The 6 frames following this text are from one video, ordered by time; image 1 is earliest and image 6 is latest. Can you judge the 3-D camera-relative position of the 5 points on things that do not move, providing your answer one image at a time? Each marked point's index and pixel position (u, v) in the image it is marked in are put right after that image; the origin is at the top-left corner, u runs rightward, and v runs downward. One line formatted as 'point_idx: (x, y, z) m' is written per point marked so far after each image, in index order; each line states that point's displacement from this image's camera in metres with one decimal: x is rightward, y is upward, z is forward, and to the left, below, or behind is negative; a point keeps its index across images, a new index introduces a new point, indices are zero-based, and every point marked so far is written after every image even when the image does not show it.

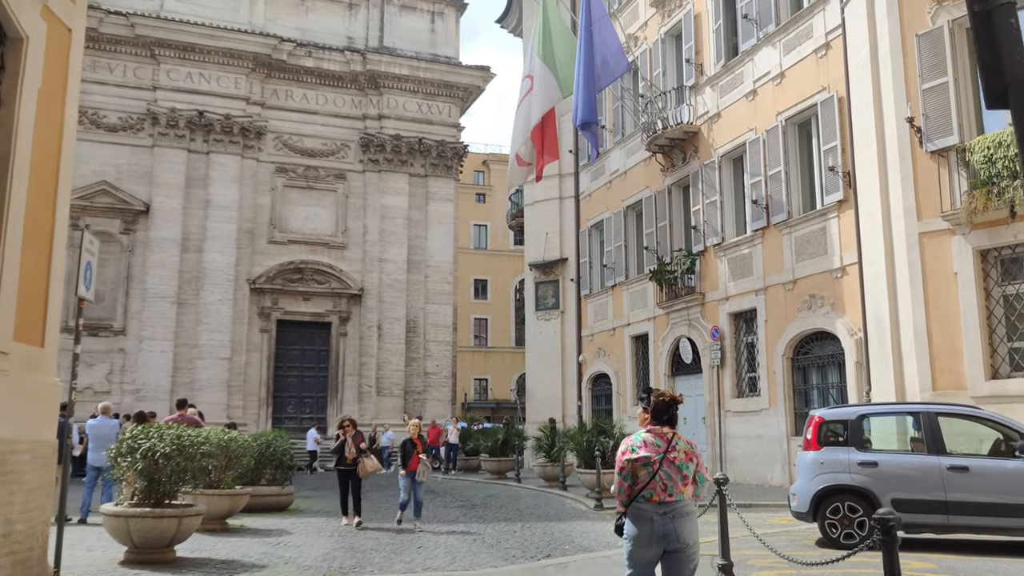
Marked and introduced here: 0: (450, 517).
0: (-1.0, -3.8, +13.9) m
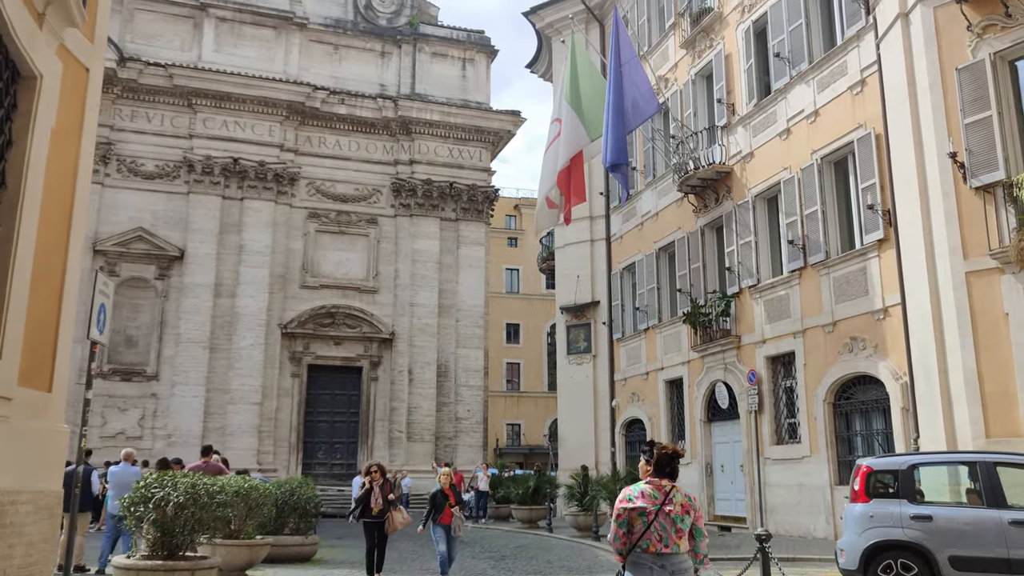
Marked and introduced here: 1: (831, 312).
0: (-0.5, -4.5, +13.4) m
1: (+6.7, -0.5, +17.4) m
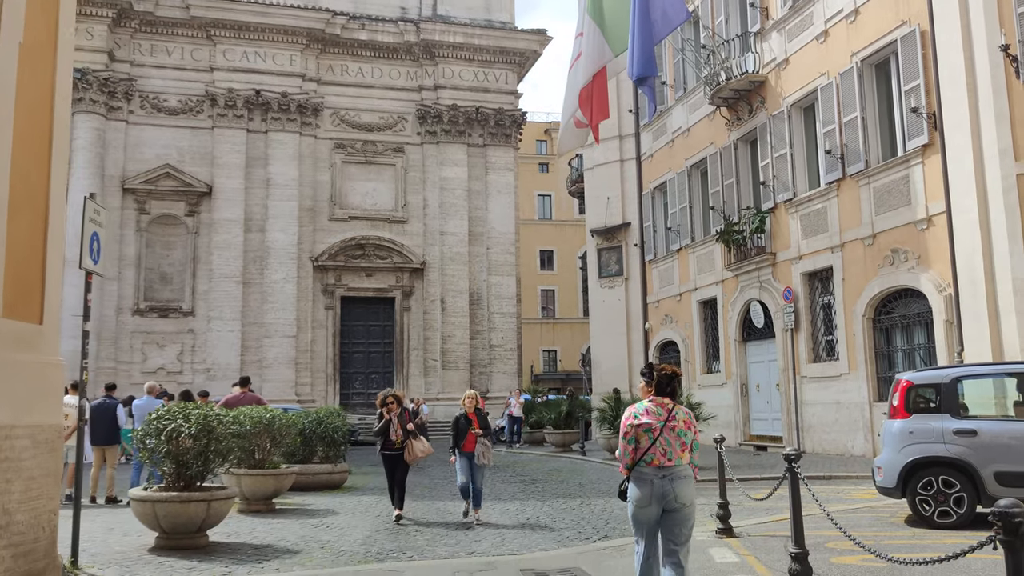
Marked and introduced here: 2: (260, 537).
0: (-0.1, -3.3, +13.3) m
1: (+7.2, +1.3, +16.7) m
2: (-2.6, -2.6, +8.7) m
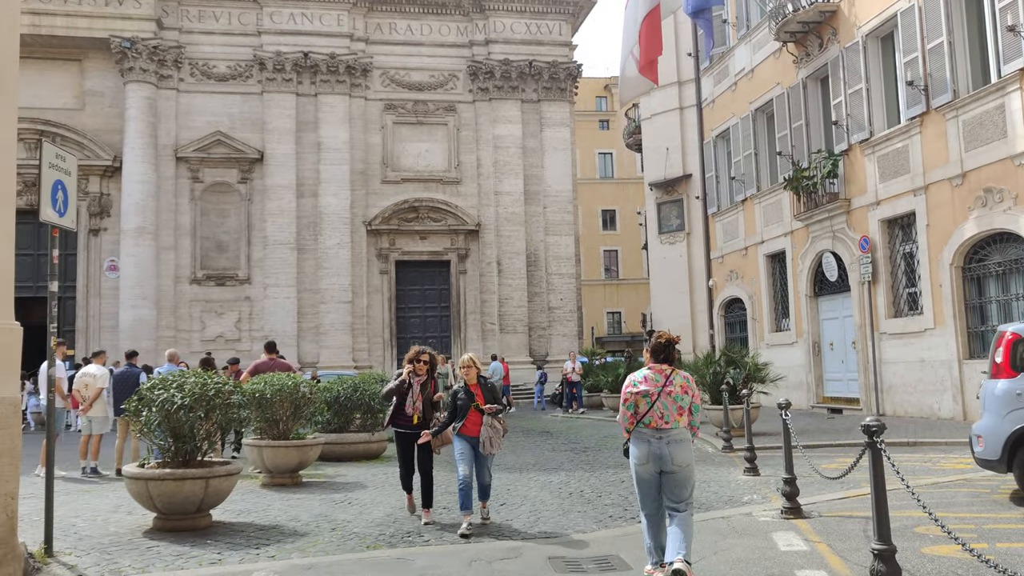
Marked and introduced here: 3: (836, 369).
0: (+0.6, -2.6, +12.3) m
1: (+8.0, +2.3, +14.9) m
2: (-2.3, -2.2, +7.9) m
3: (+7.5, -1.9, +19.1) m
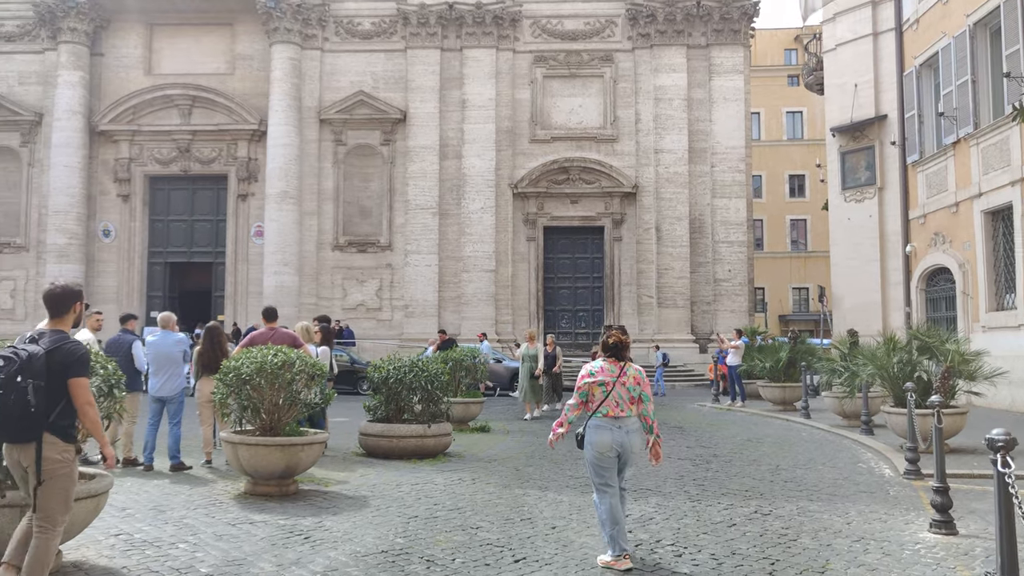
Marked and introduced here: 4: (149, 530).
0: (+1.5, -2.1, +9.0) m
1: (+9.4, +2.7, +9.7) m
2: (-2.3, -1.8, +5.3) m
3: (+9.7, -1.3, +14.1) m
4: (-2.7, -1.8, +6.3) m
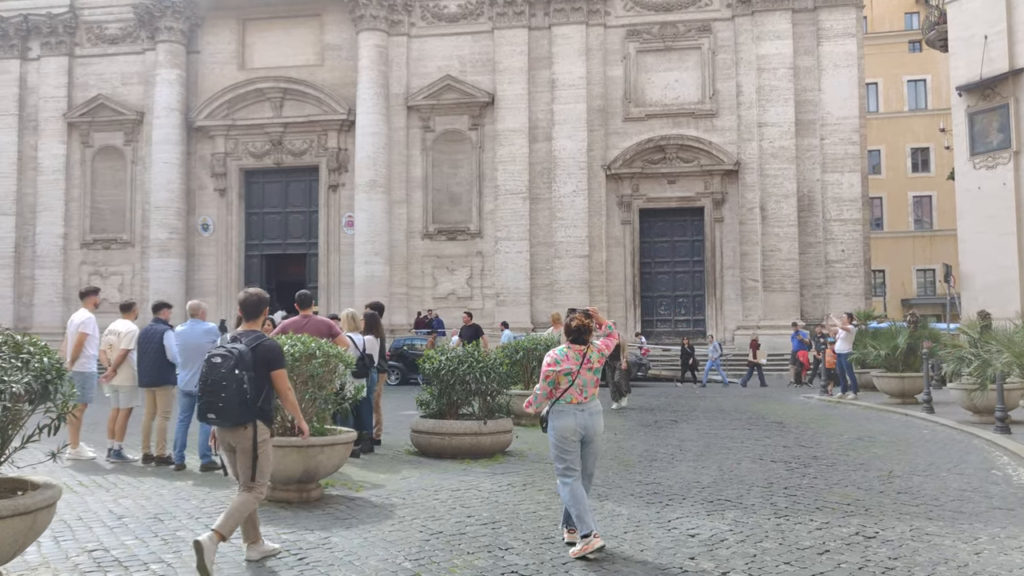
0: (+2.1, -1.9, +7.7) m
1: (+9.9, +3.1, +7.4) m
2: (-2.2, -1.7, +4.5) m
3: (+10.8, -0.8, +11.7) m
4: (-2.5, -1.7, +5.5) m
